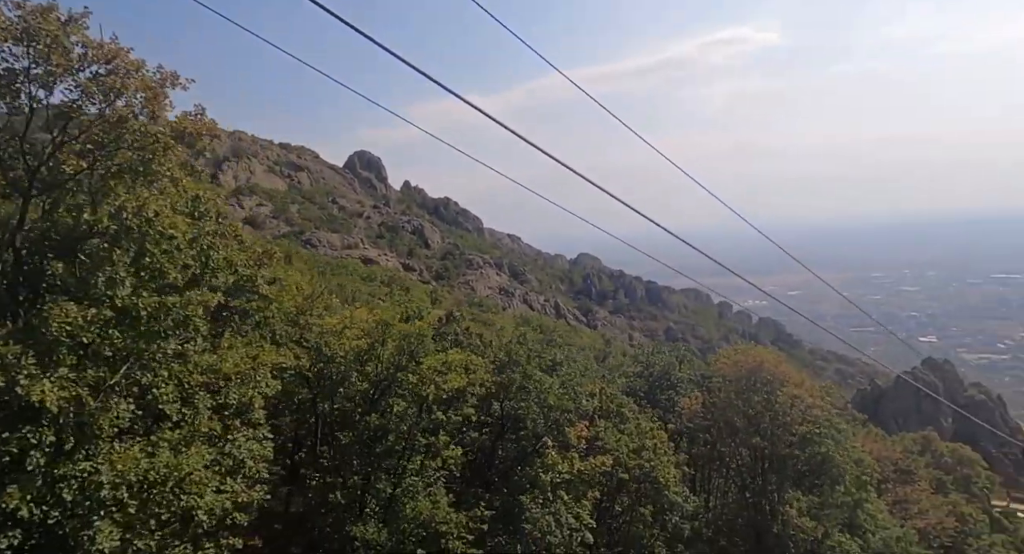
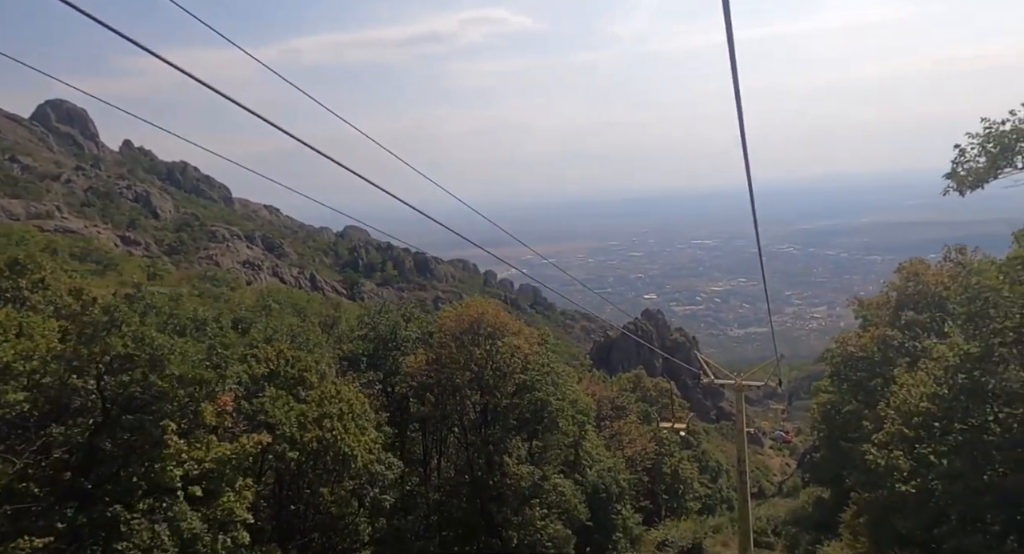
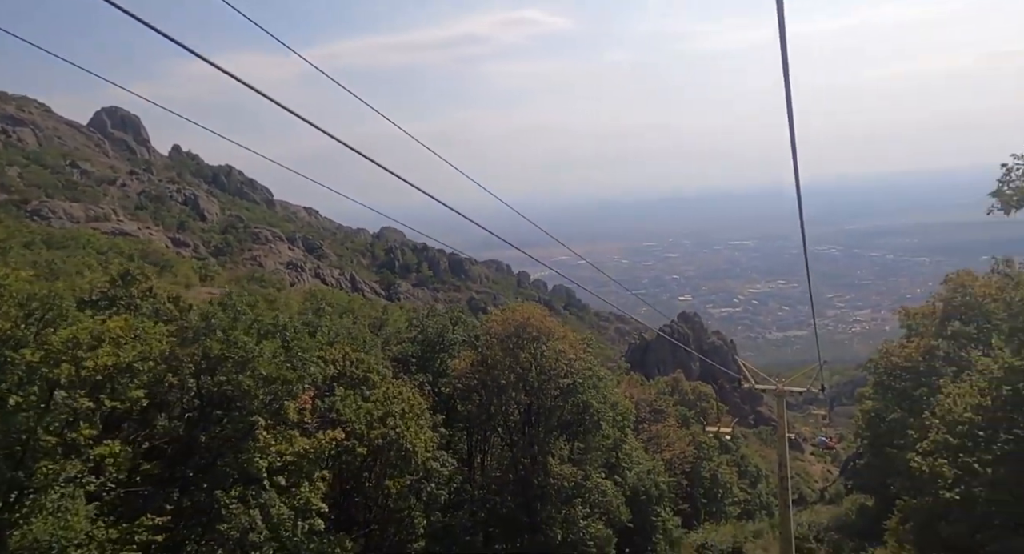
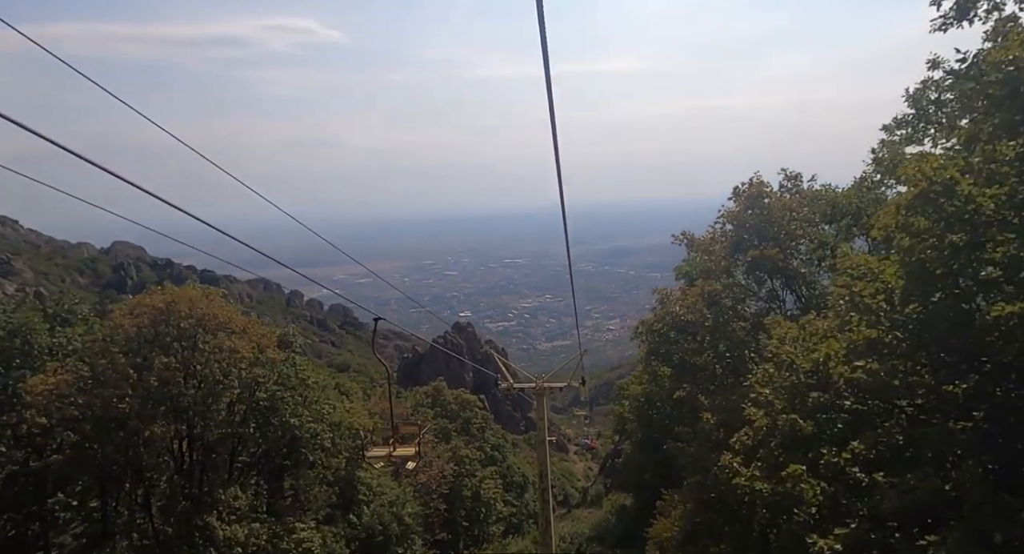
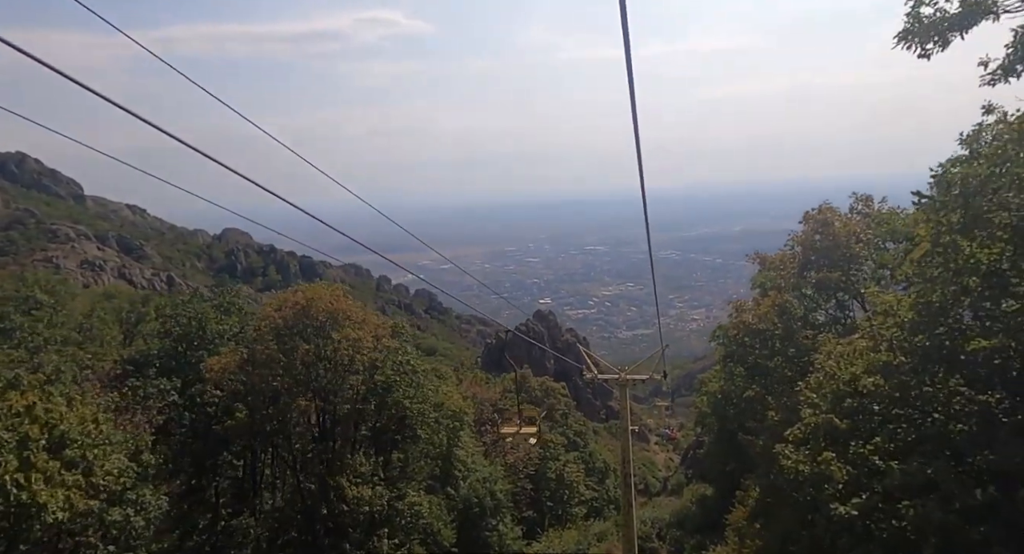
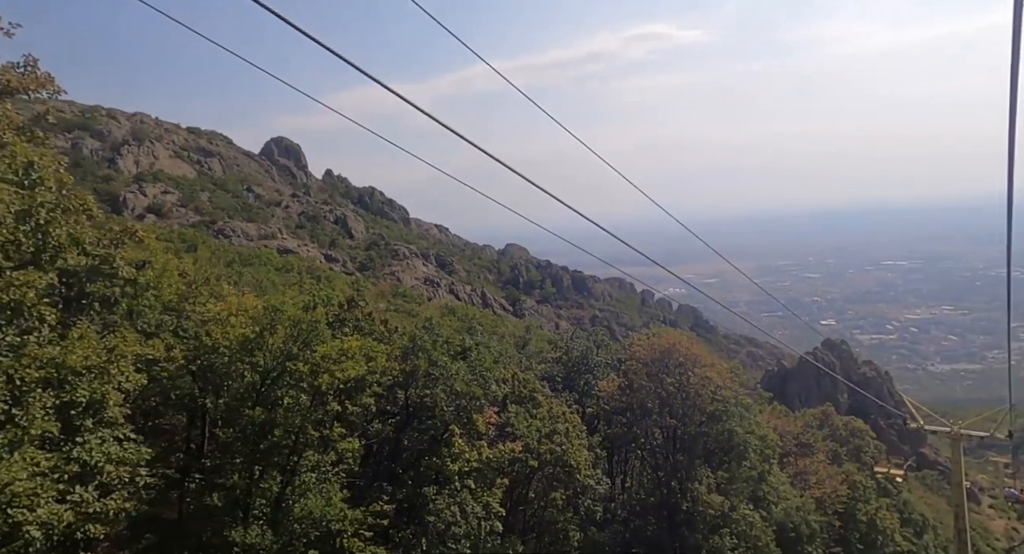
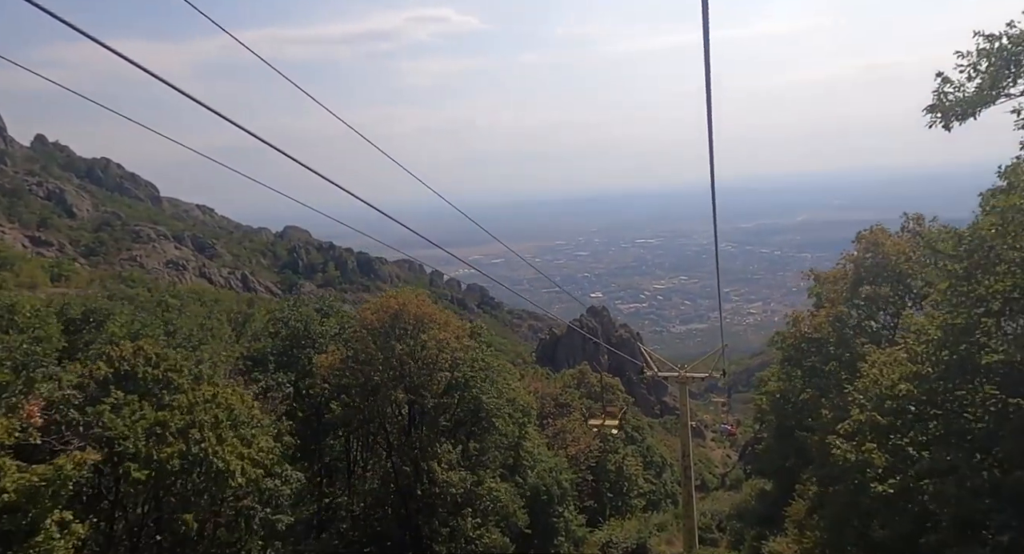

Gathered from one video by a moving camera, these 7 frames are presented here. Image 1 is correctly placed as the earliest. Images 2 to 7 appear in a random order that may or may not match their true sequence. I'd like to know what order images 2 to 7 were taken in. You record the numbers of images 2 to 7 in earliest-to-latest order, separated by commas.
6, 3, 2, 7, 5, 4
